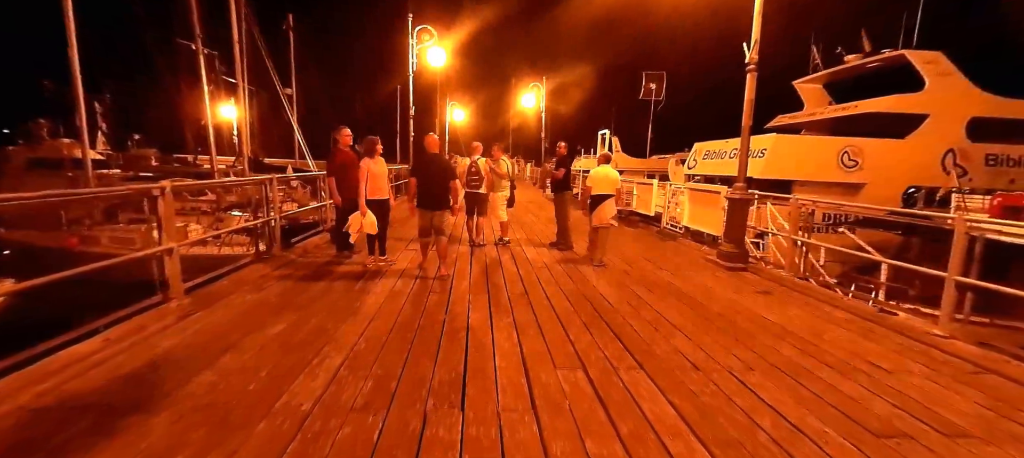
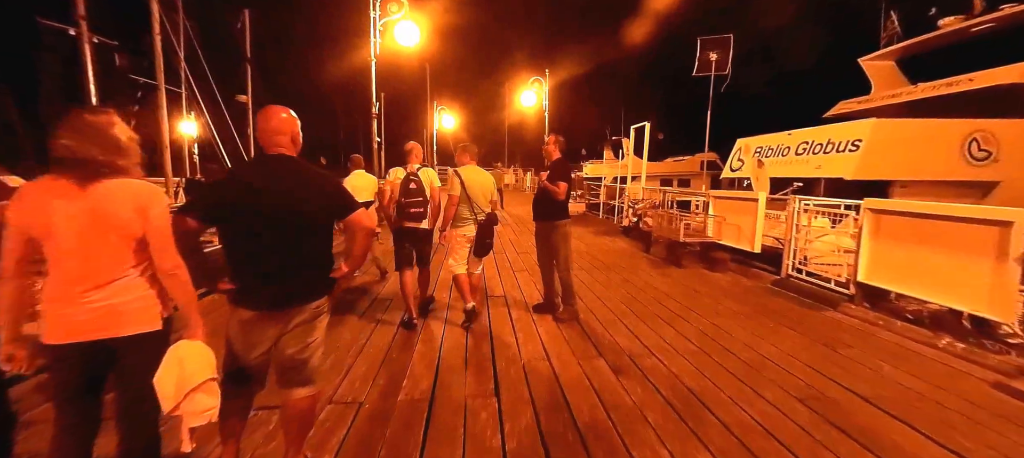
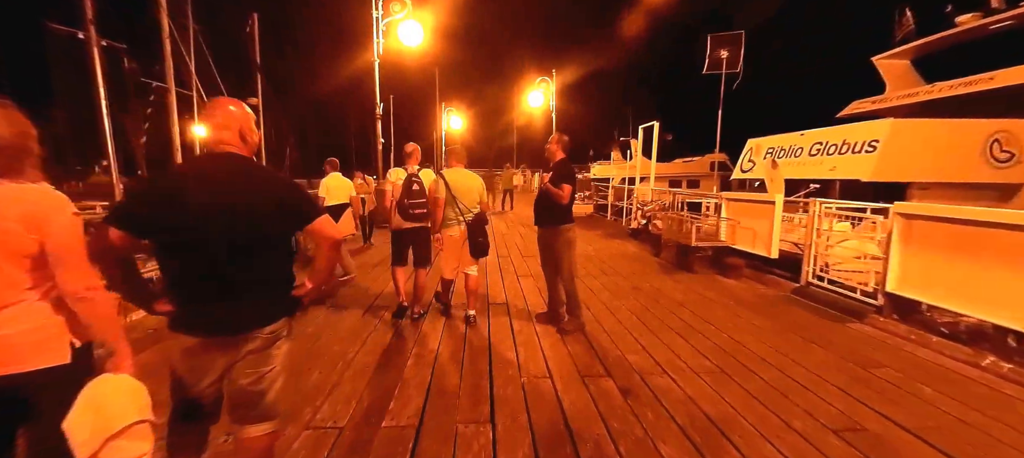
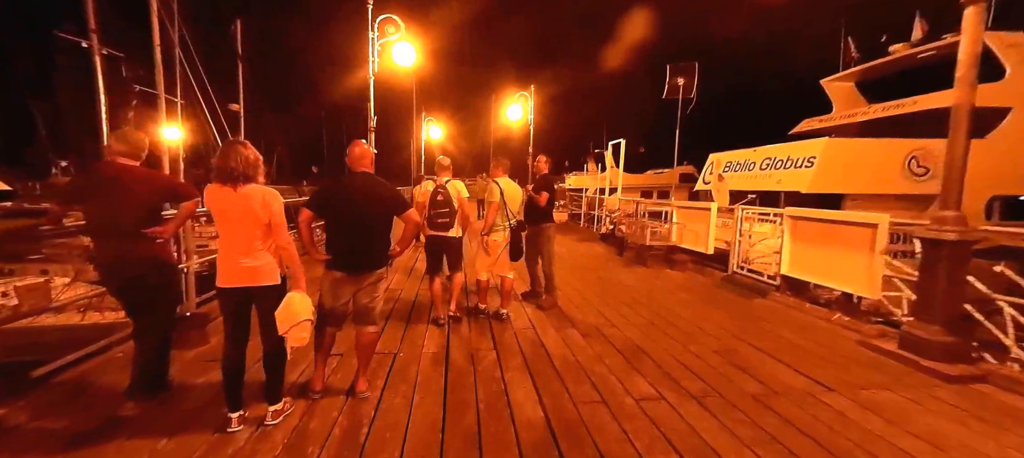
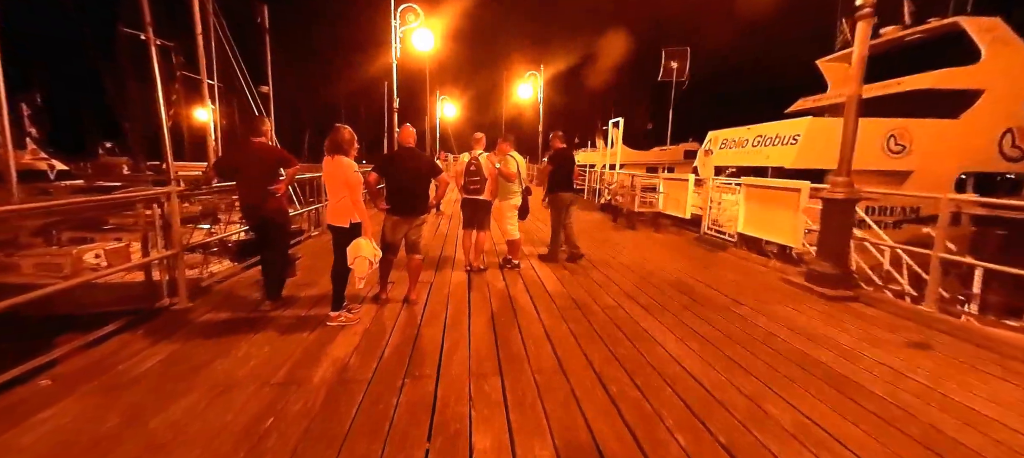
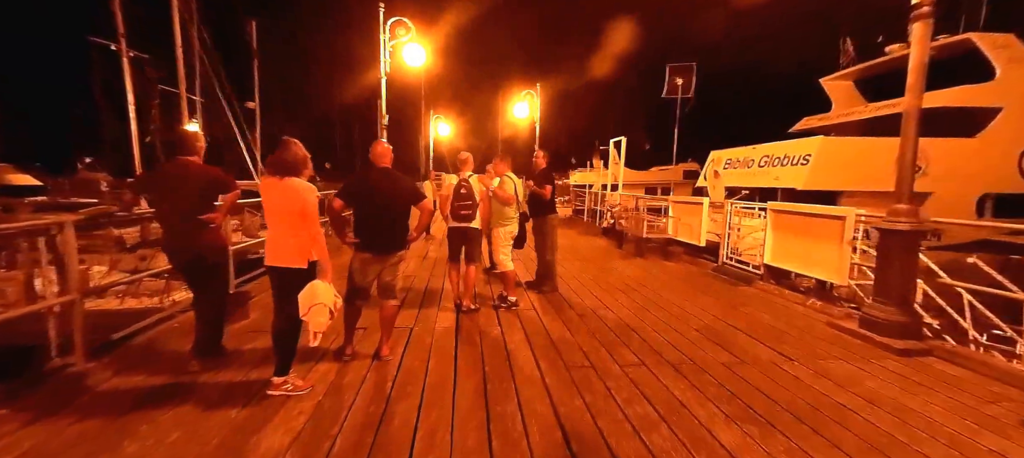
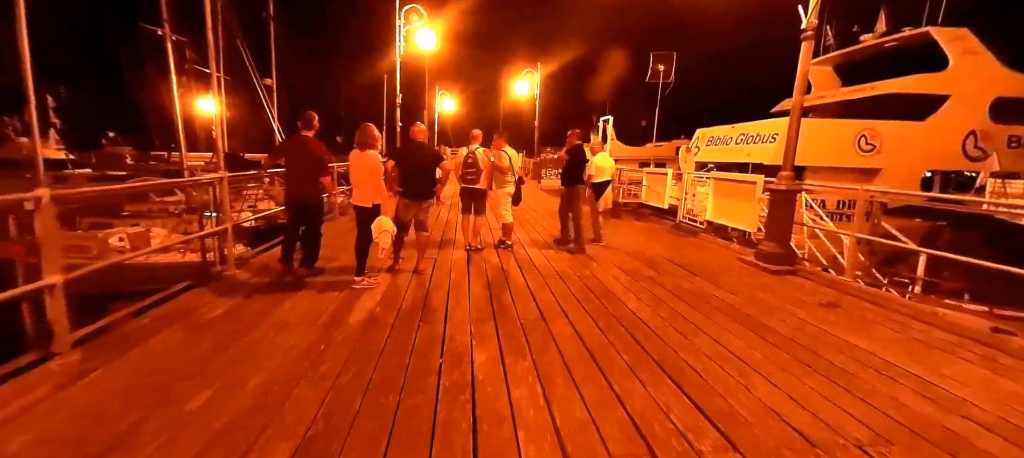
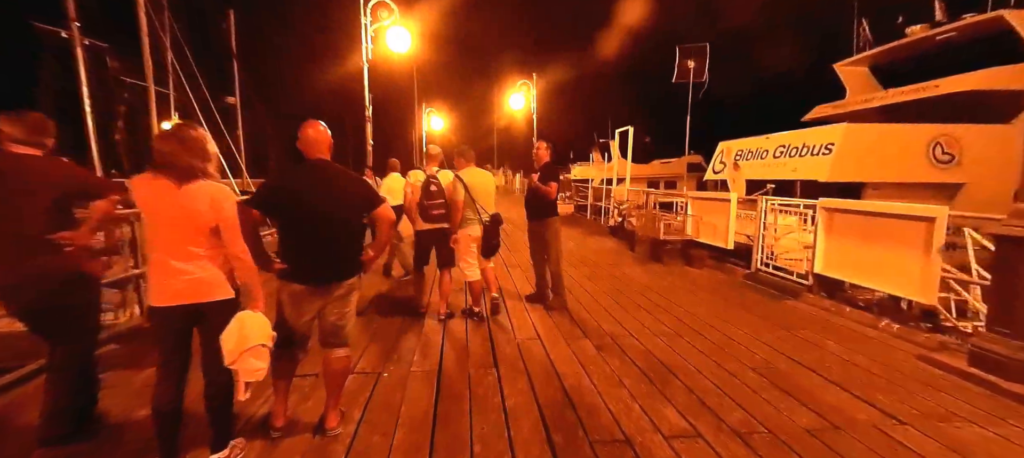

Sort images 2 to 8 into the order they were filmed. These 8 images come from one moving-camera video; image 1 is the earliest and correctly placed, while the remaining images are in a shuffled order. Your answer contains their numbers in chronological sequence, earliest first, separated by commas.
7, 5, 6, 4, 8, 2, 3
